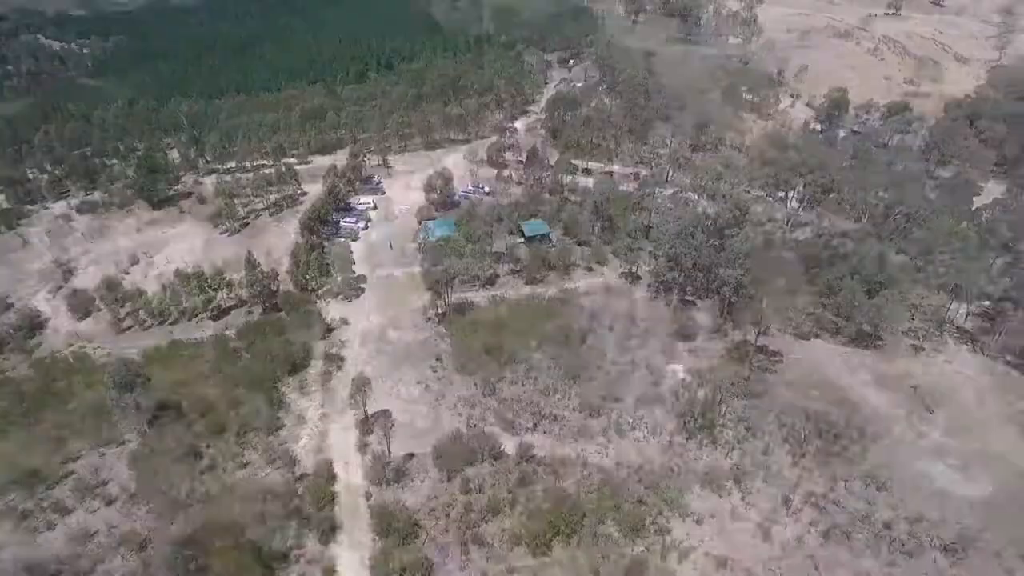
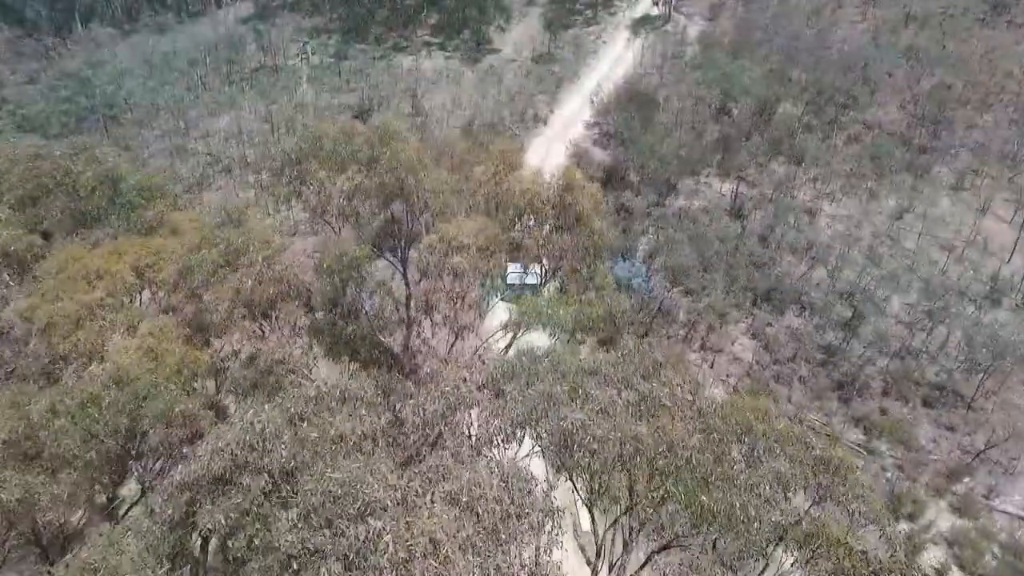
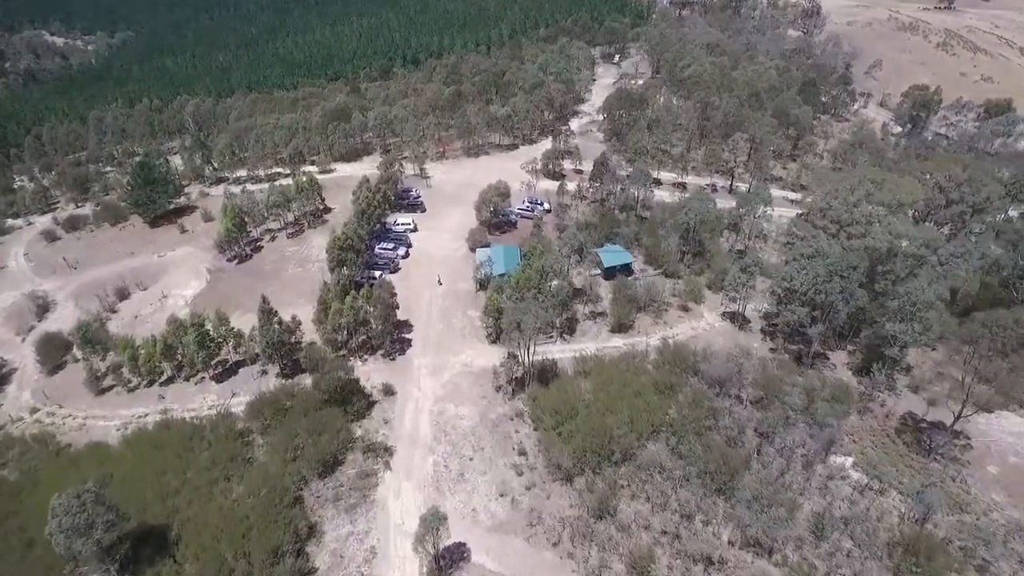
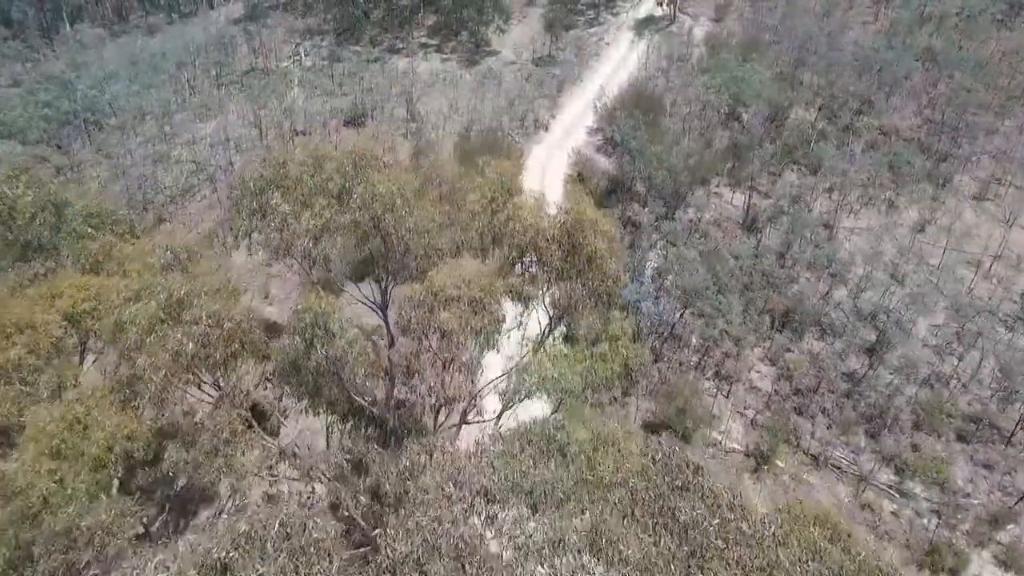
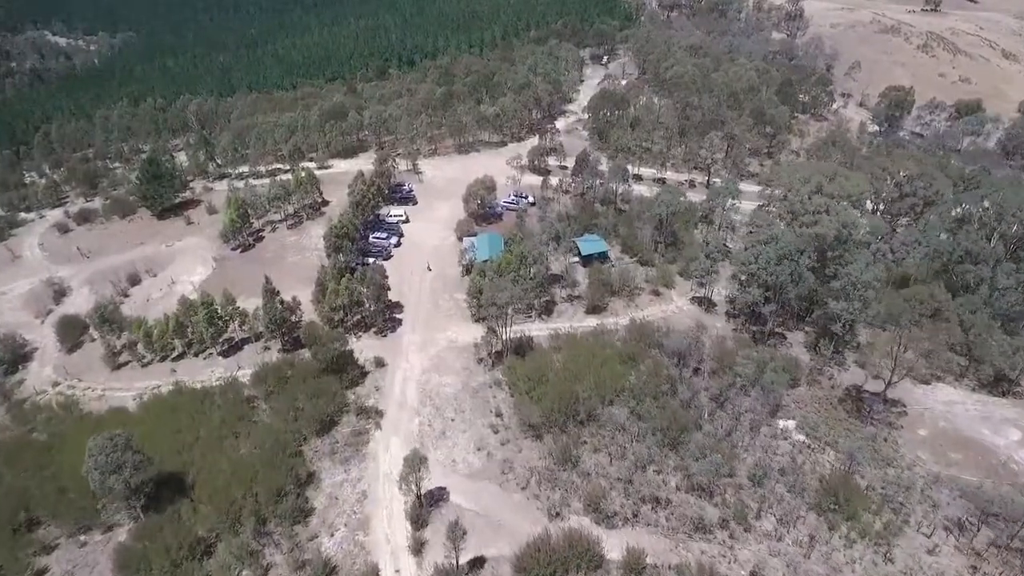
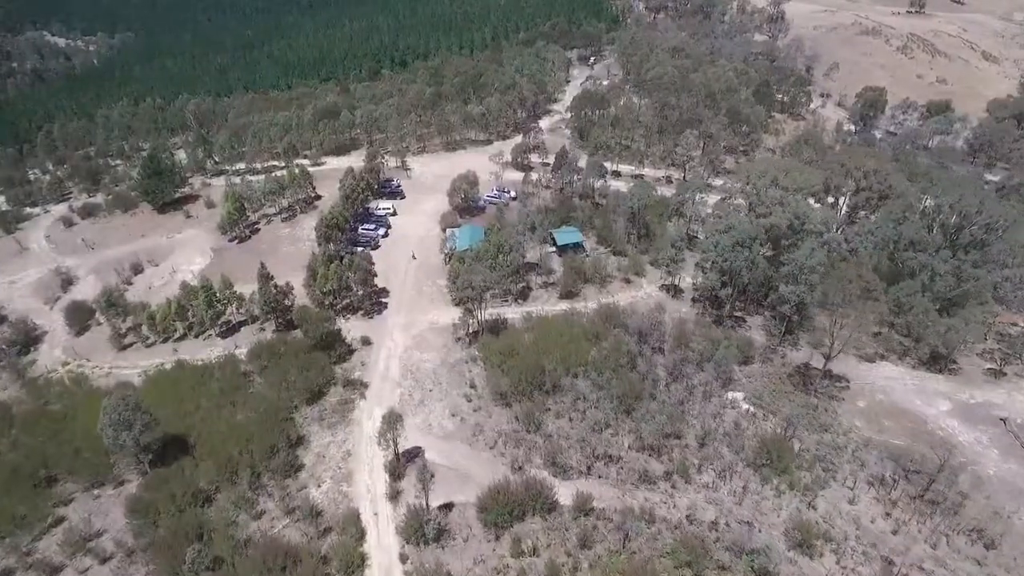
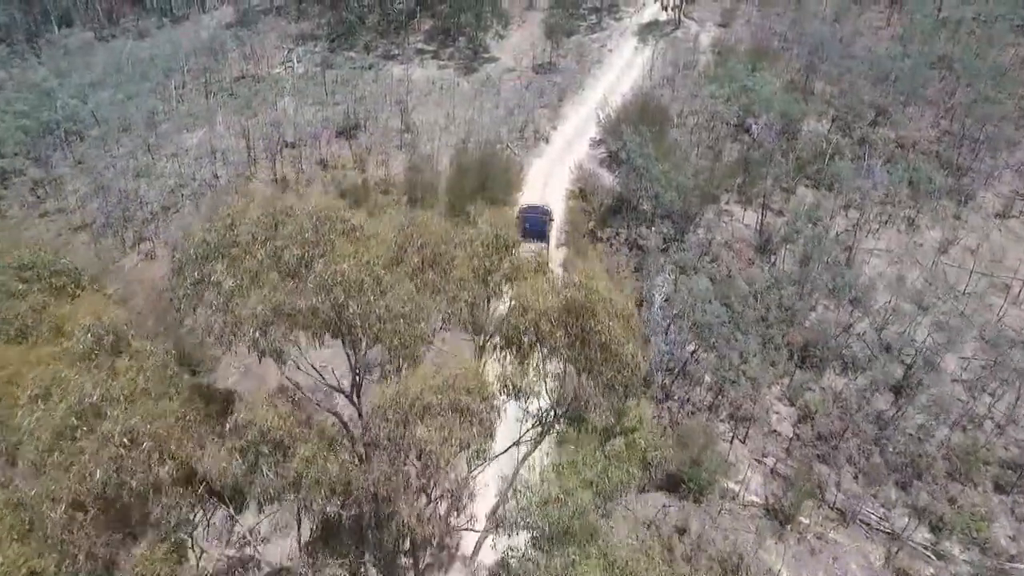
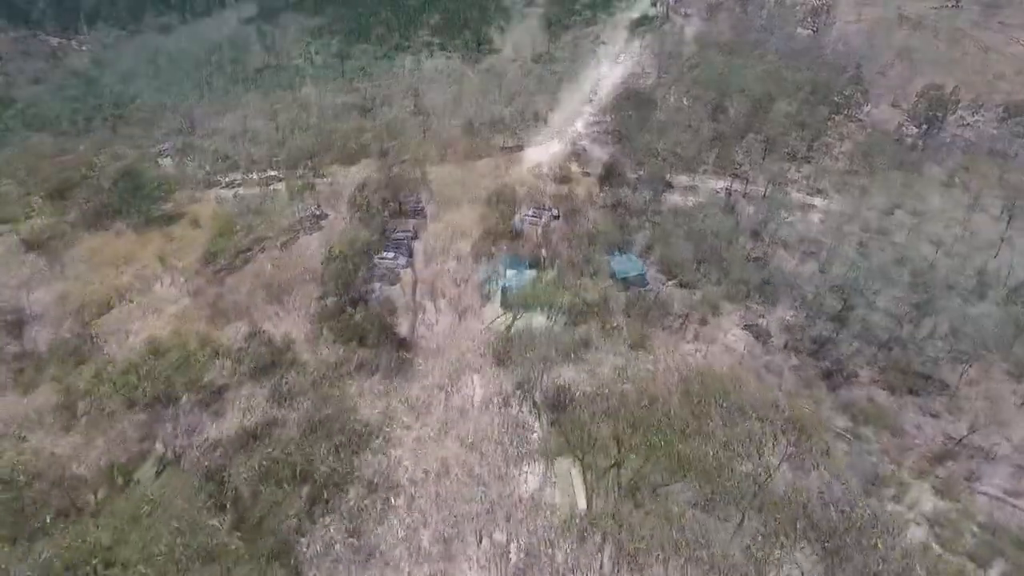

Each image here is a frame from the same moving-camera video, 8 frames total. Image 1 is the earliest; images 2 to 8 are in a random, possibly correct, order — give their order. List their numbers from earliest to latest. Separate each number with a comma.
6, 5, 3, 8, 2, 4, 7
